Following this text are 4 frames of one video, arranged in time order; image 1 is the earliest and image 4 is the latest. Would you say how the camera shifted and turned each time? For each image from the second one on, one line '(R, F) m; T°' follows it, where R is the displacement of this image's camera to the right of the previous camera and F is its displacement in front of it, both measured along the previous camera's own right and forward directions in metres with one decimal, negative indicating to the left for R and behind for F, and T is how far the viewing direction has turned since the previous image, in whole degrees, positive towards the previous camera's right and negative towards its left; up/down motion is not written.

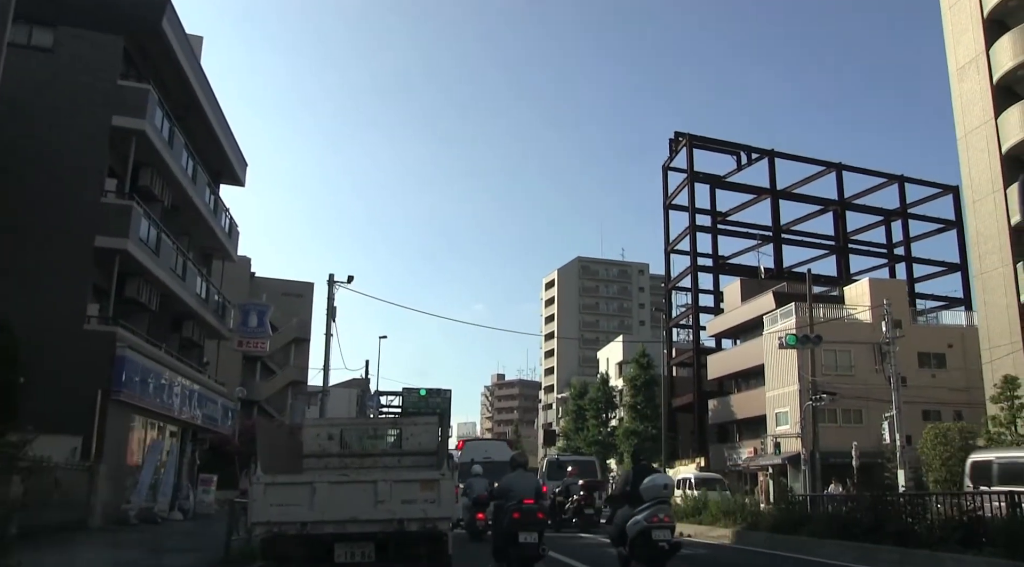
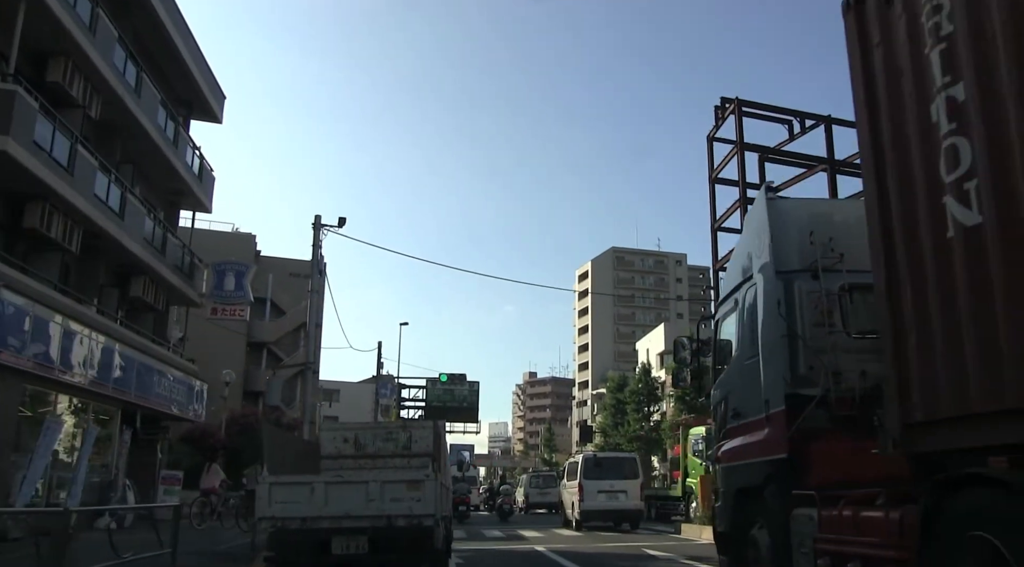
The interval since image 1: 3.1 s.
(-0.2, +5.6) m; -2°
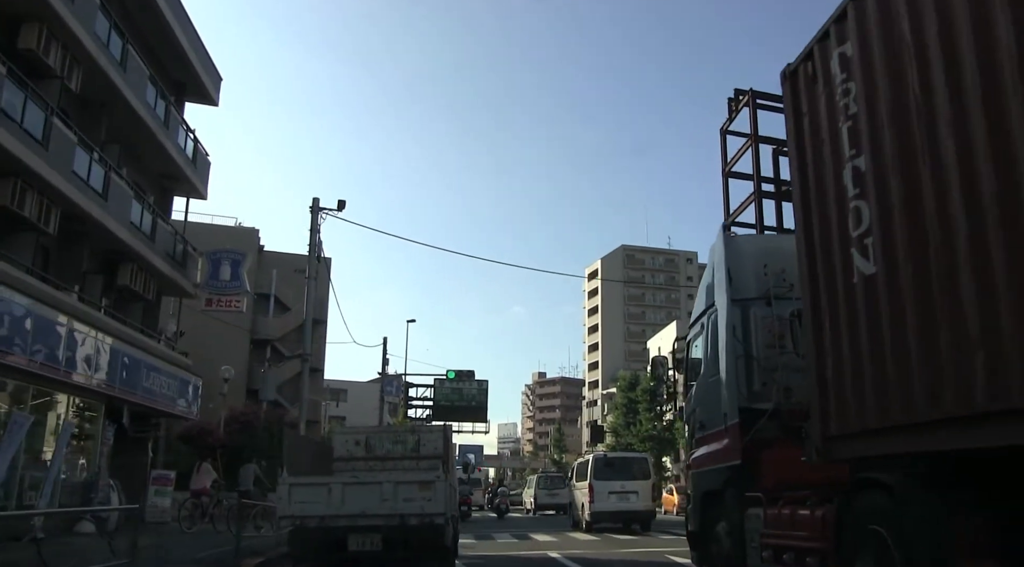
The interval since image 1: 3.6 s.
(-0.1, +1.3) m; -1°
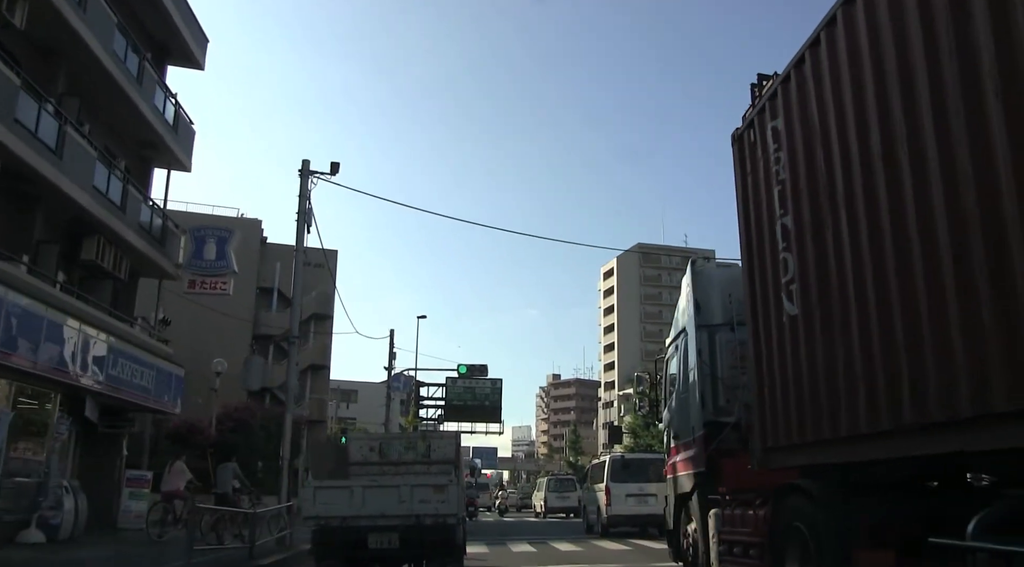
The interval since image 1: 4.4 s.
(-0.1, +2.3) m; -1°
